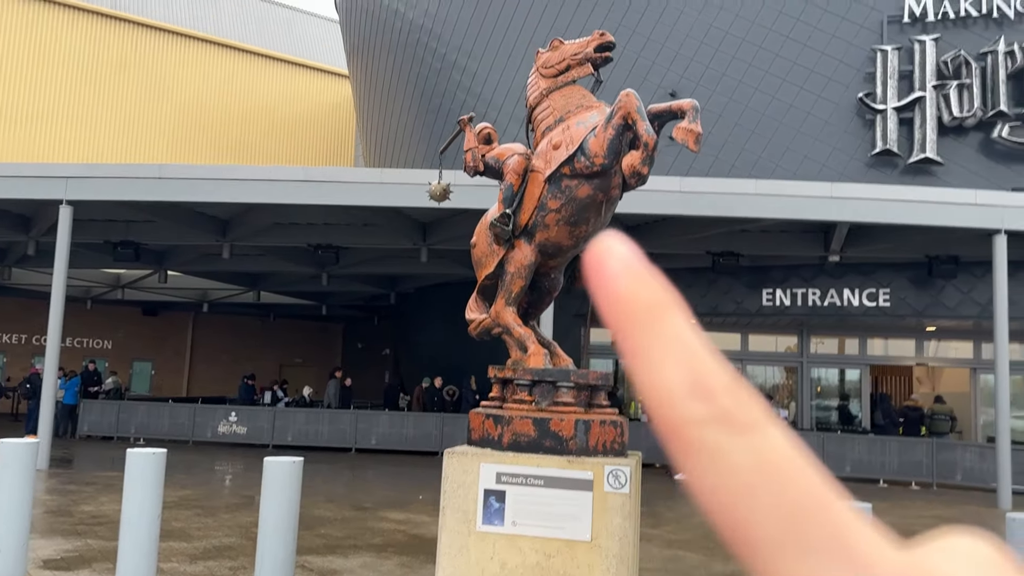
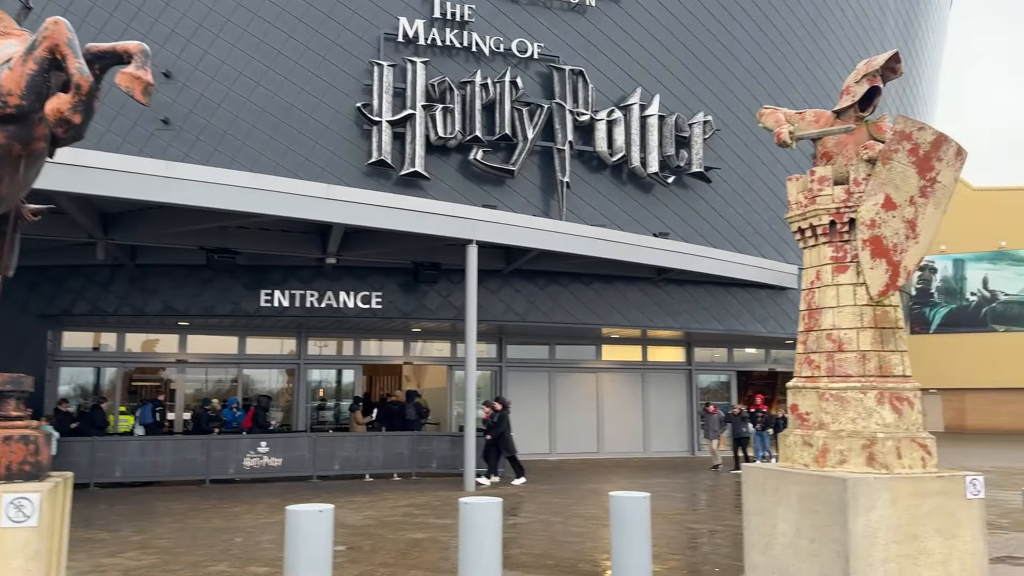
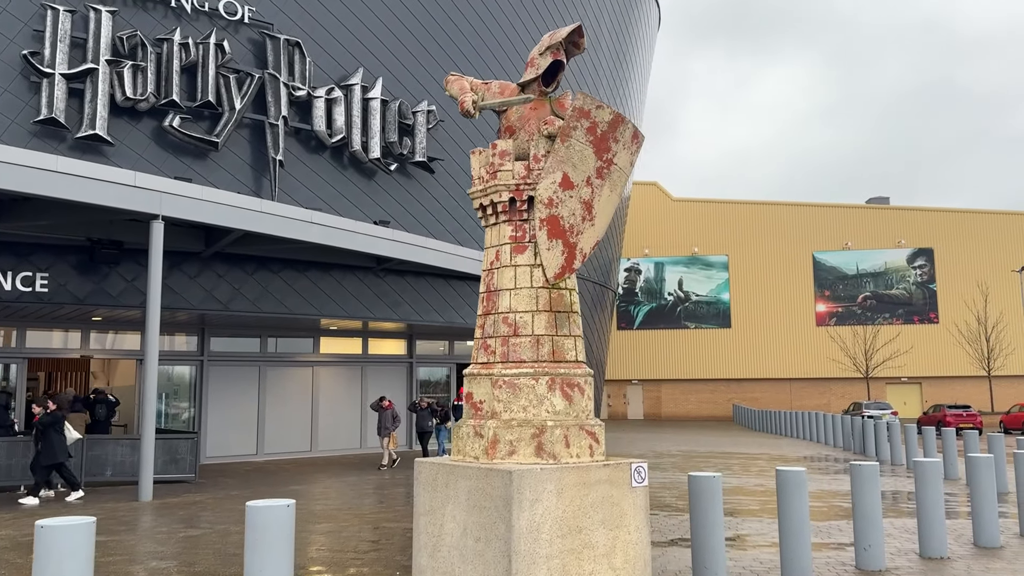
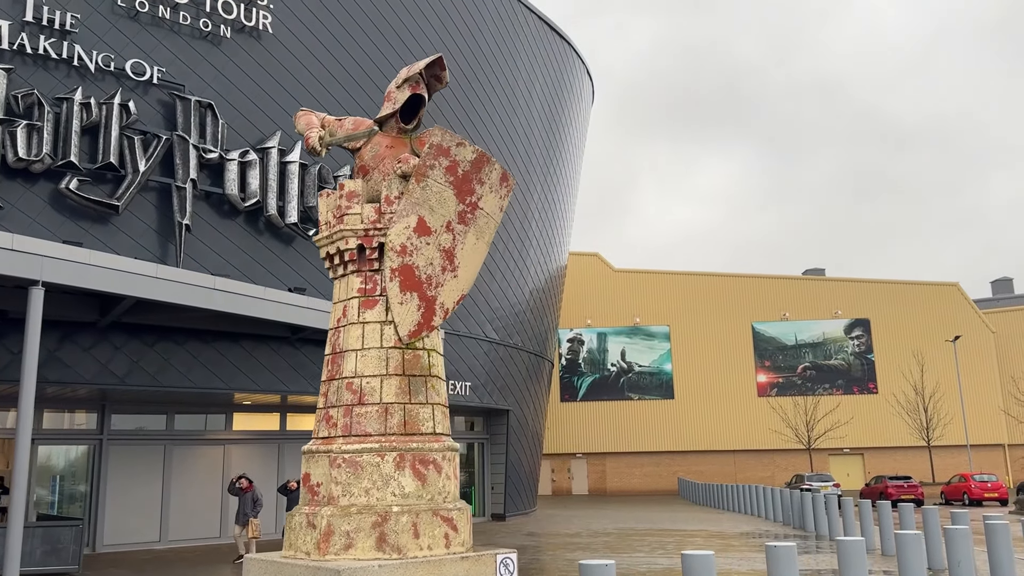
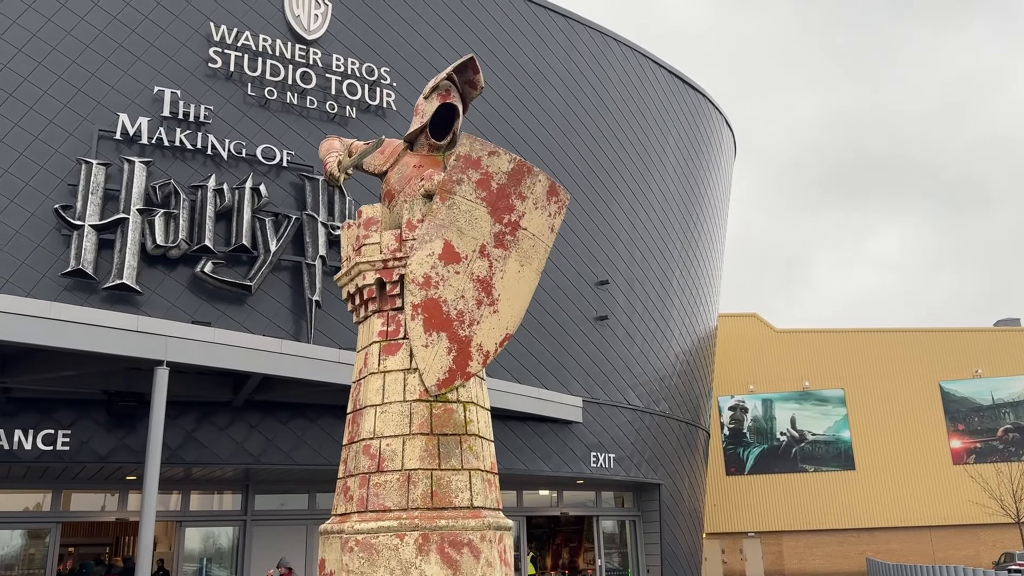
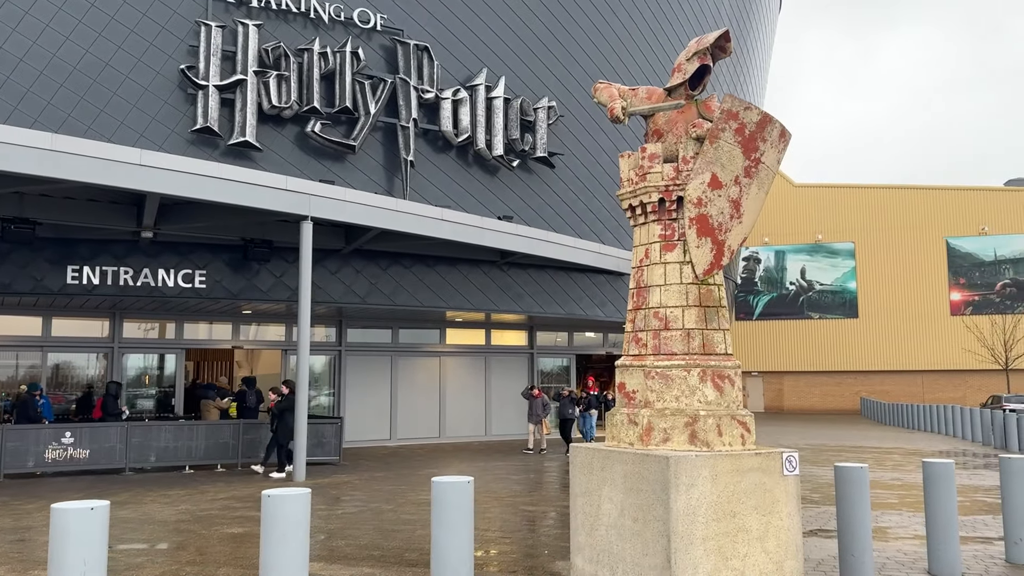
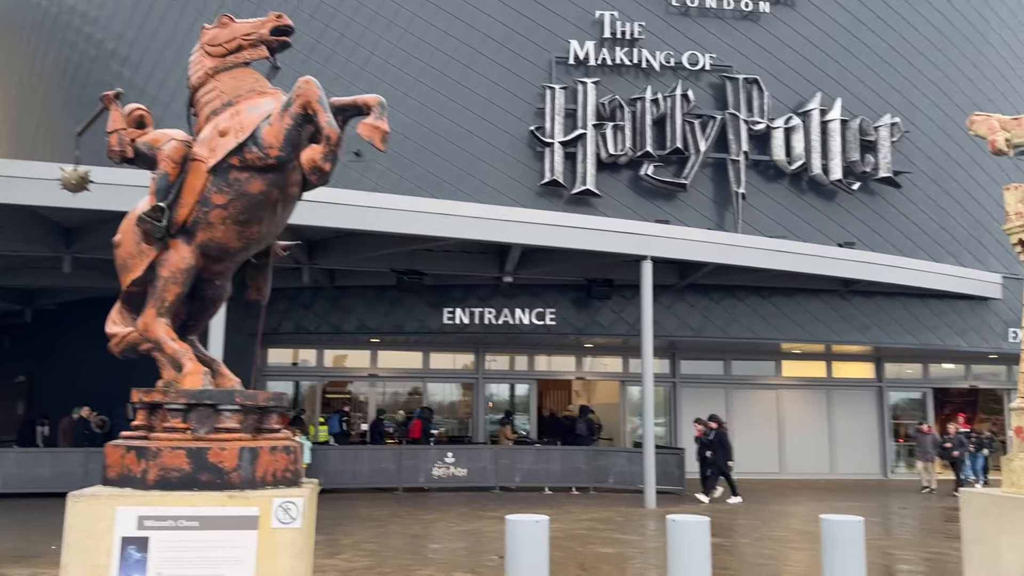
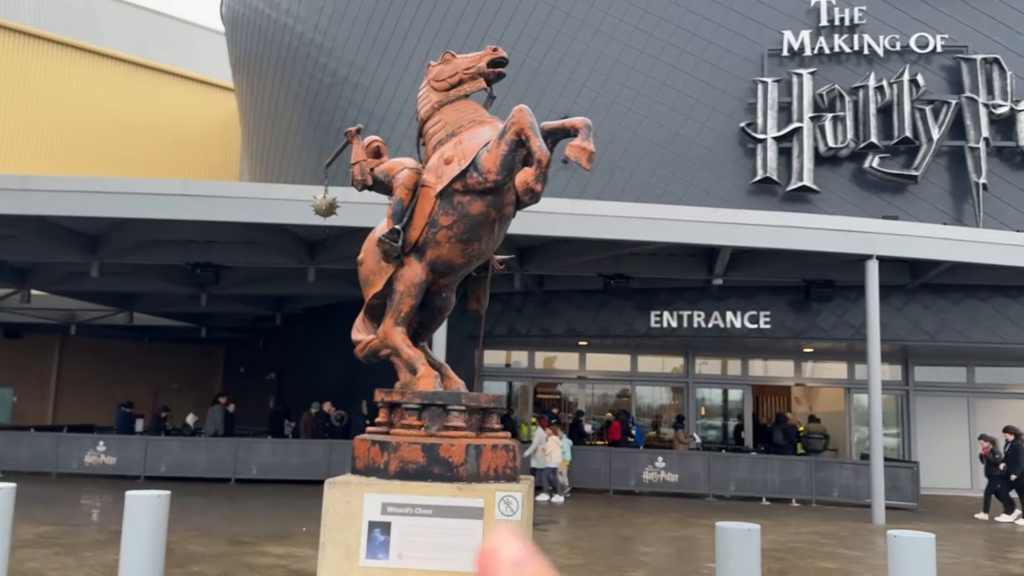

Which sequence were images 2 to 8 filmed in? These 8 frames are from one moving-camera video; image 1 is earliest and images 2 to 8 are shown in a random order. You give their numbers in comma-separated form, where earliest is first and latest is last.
8, 7, 2, 6, 3, 4, 5
